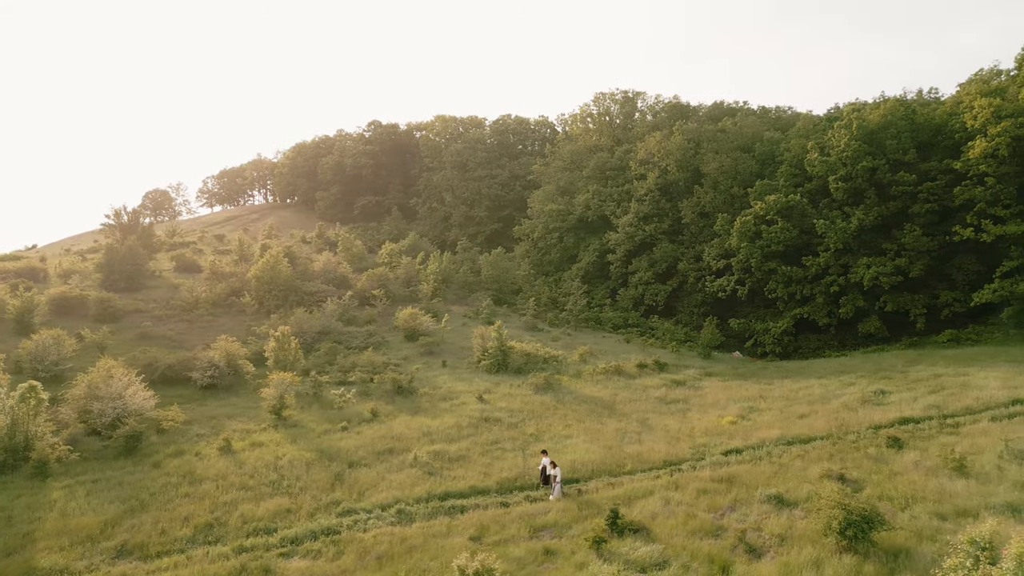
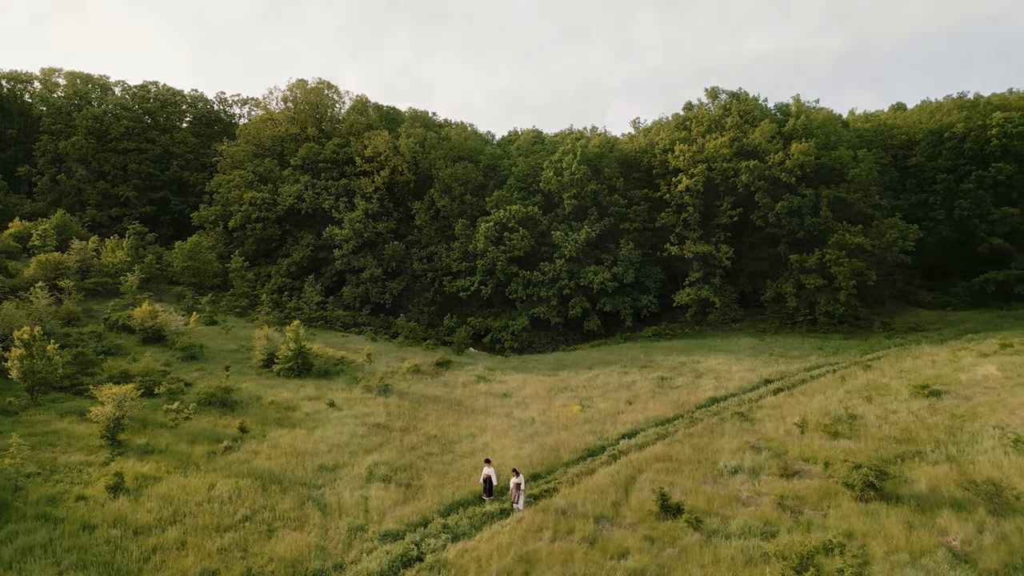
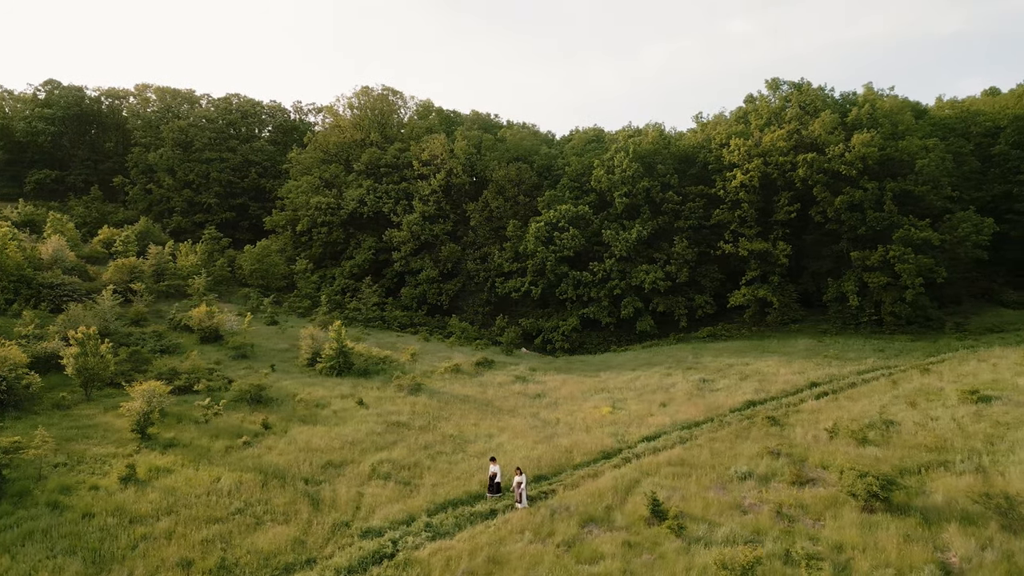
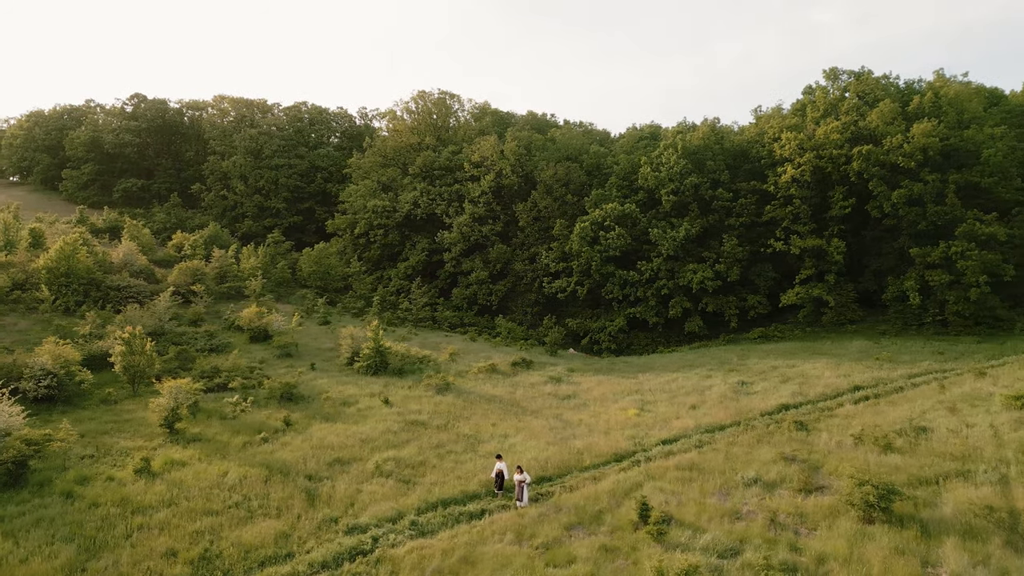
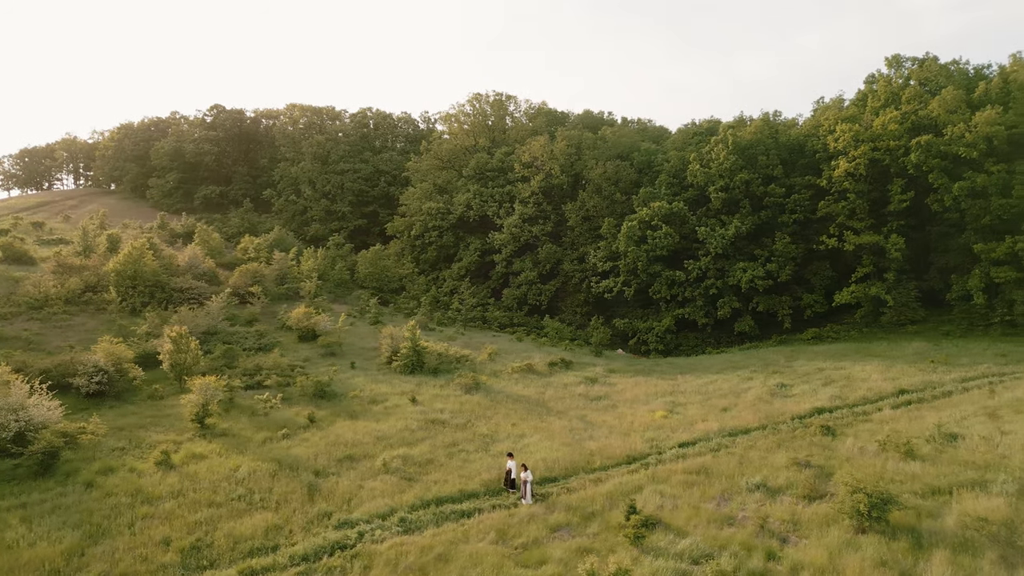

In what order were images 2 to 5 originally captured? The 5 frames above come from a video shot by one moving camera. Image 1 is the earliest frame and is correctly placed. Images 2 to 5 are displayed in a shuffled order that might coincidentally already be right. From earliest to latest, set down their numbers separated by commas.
5, 4, 3, 2
